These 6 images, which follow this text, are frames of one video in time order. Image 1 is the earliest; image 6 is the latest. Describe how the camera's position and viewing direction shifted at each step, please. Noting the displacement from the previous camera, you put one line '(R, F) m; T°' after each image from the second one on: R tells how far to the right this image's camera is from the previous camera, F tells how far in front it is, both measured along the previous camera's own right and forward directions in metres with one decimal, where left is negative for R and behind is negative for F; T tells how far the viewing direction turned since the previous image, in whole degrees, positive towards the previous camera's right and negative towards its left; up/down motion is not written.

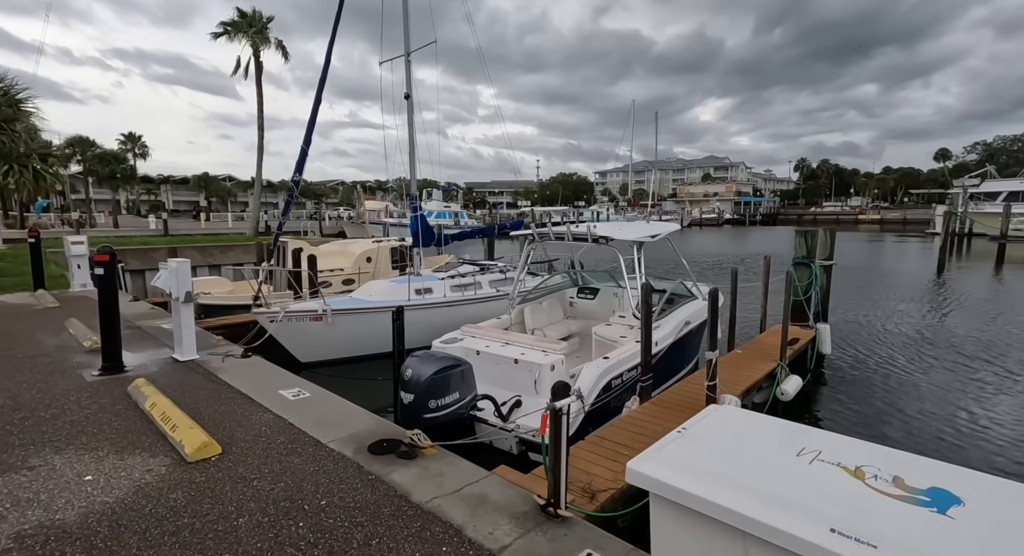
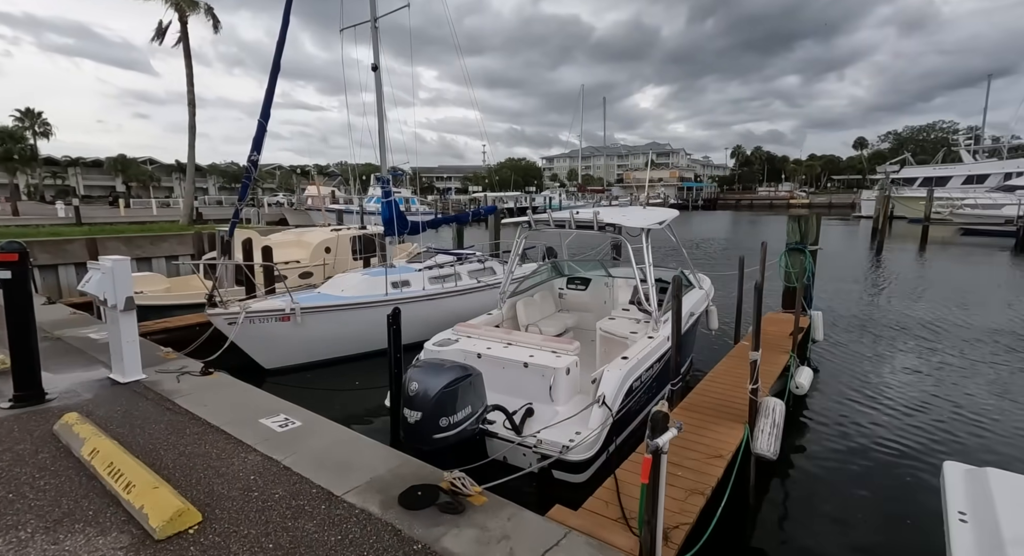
(-0.6, +0.7) m; +6°
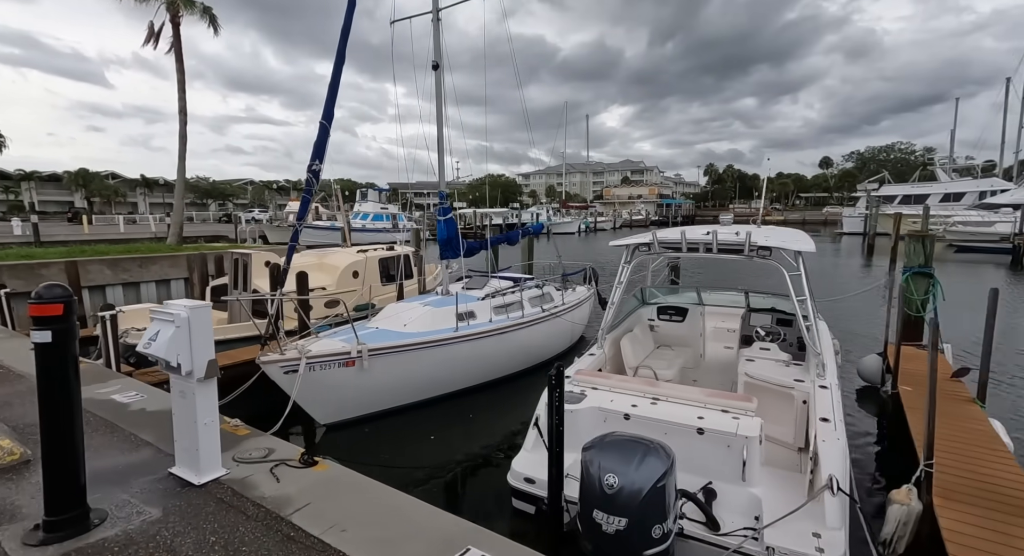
(-1.4, +1.1) m; +3°
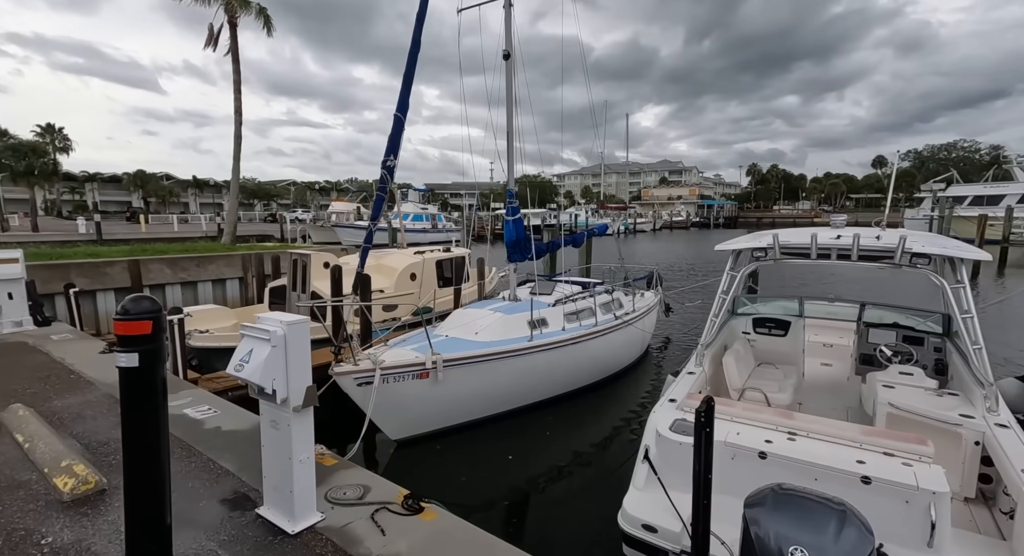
(-0.6, +0.5) m; -4°
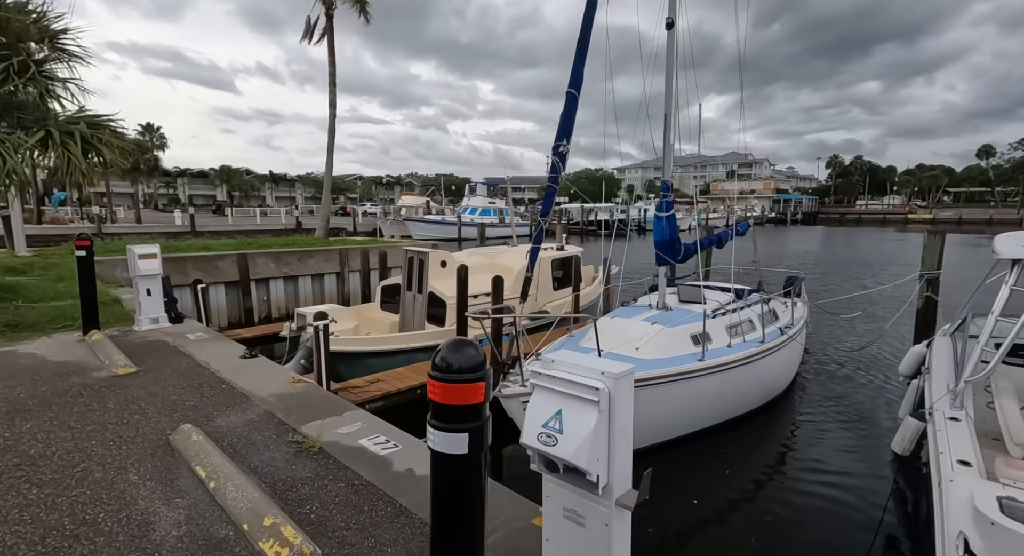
(-1.3, +0.8) m; -6°
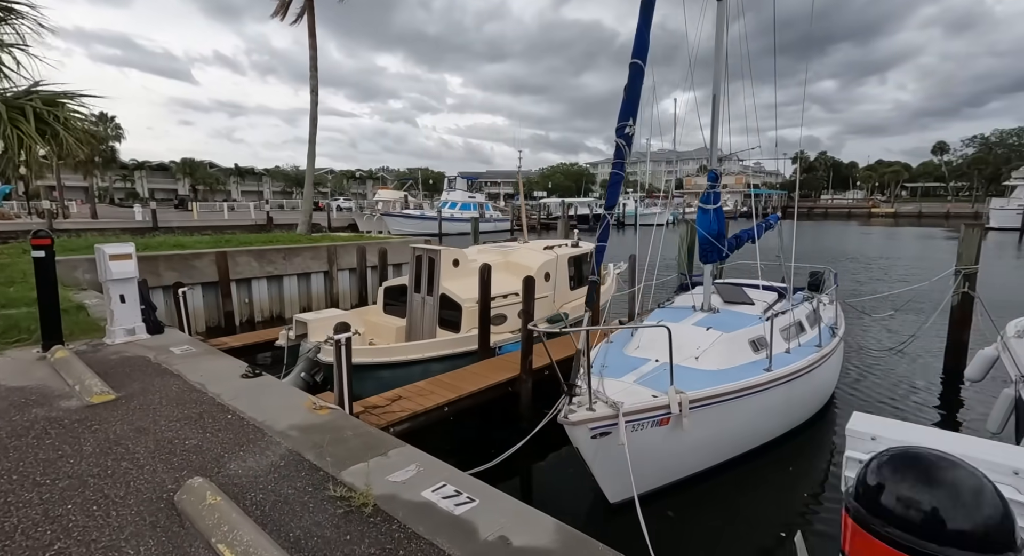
(-0.7, +0.8) m; +3°
